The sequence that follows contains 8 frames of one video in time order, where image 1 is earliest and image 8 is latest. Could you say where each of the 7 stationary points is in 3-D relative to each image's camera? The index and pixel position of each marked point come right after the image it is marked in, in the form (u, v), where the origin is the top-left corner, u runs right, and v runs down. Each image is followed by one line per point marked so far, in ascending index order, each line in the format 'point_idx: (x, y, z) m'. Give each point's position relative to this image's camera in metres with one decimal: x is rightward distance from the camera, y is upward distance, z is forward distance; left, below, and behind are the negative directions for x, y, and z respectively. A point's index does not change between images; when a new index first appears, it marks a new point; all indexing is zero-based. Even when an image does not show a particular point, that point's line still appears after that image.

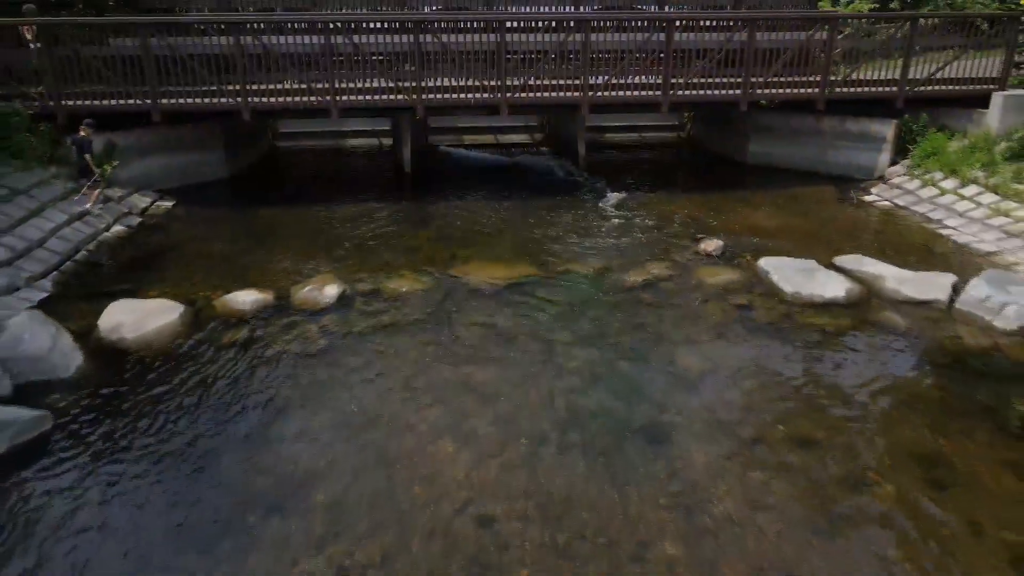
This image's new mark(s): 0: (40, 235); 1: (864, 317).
0: (-5.8, +0.7, +8.9) m
1: (+3.7, -0.3, +7.5) m
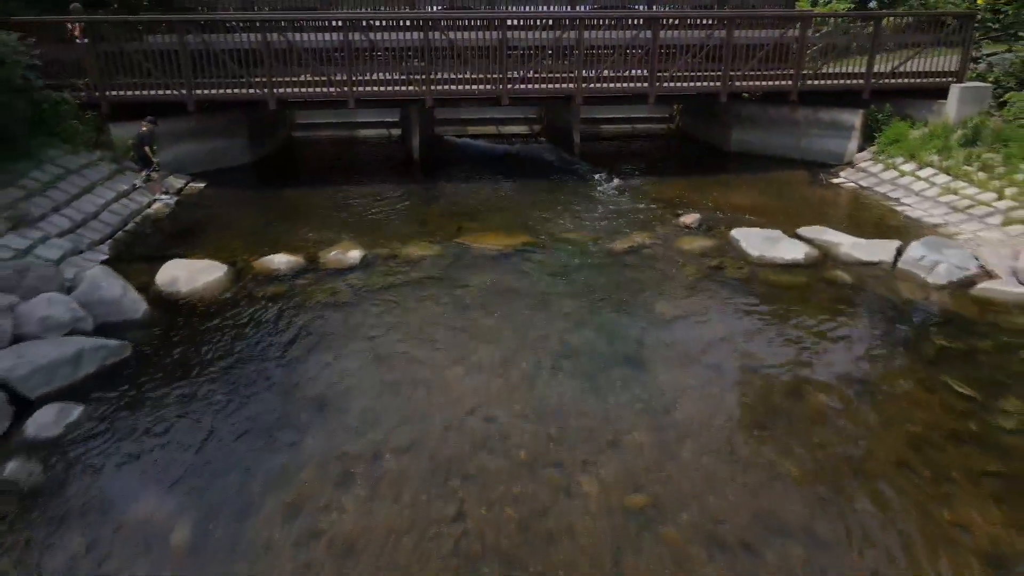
0: (-5.8, +1.1, +10.0) m
1: (+3.7, +0.2, +8.7) m
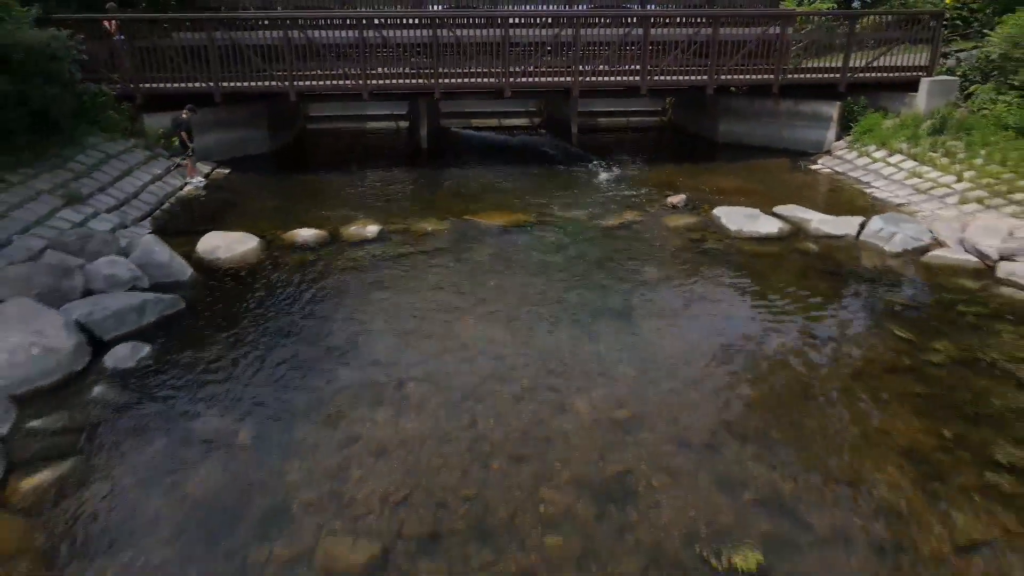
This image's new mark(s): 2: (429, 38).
0: (-5.7, +1.5, +11.0) m
1: (+3.7, +0.6, +9.7) m
2: (-1.6, +4.8, +13.7) m
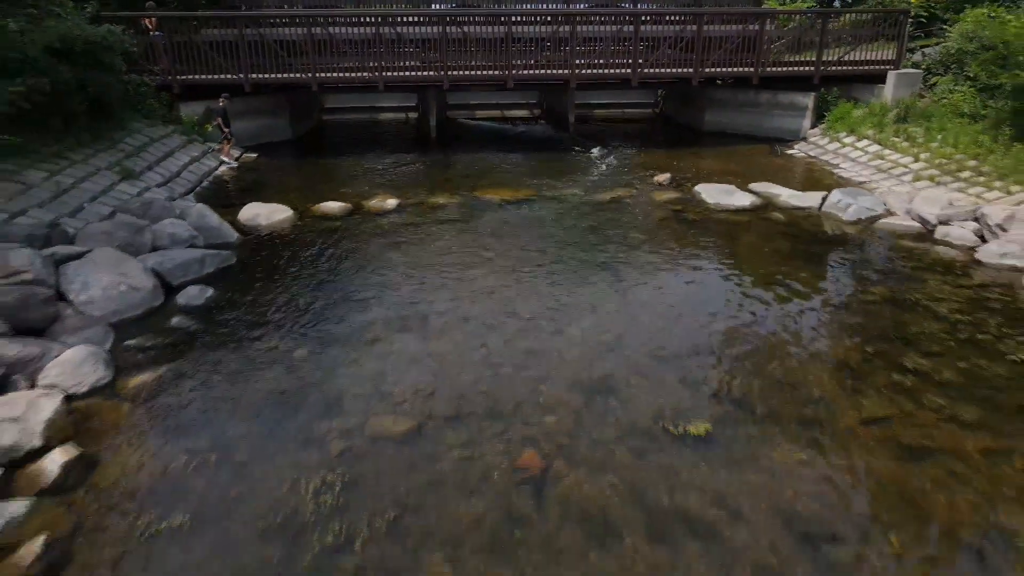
0: (-5.7, +2.0, +12.3) m
1: (+3.7, +1.1, +11.0) m
2: (-1.5, +5.3, +15.0) m
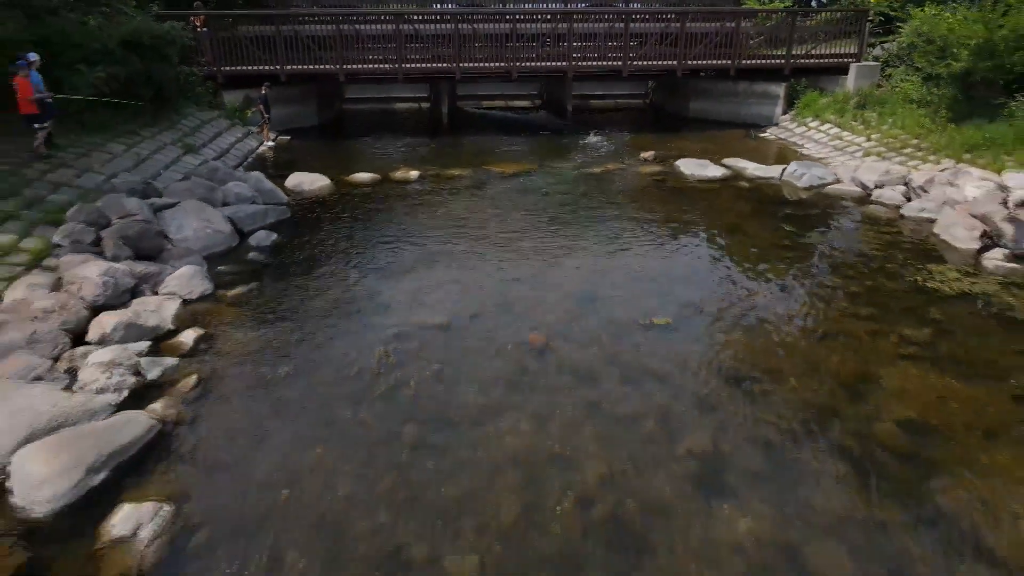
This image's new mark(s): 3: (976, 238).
0: (-5.6, +2.8, +14.2) m
1: (+3.8, +1.8, +12.9) m
2: (-1.4, +6.0, +16.9) m
3: (+6.0, +0.6, +9.4) m
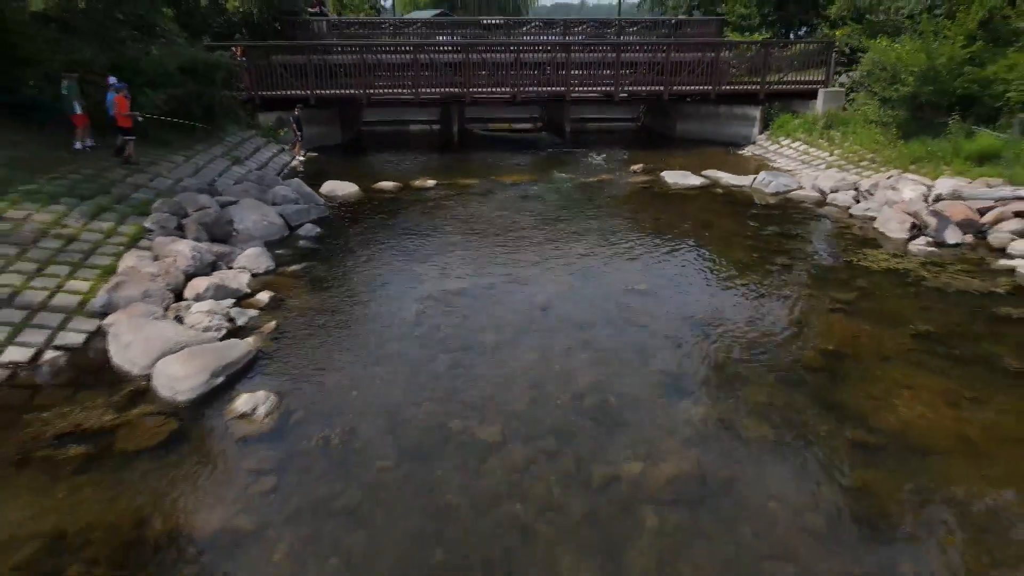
0: (-5.5, +2.8, +16.1) m
1: (+3.9, +2.0, +14.7) m
2: (-1.3, +6.0, +18.9) m
3: (+6.1, +0.9, +11.2) m
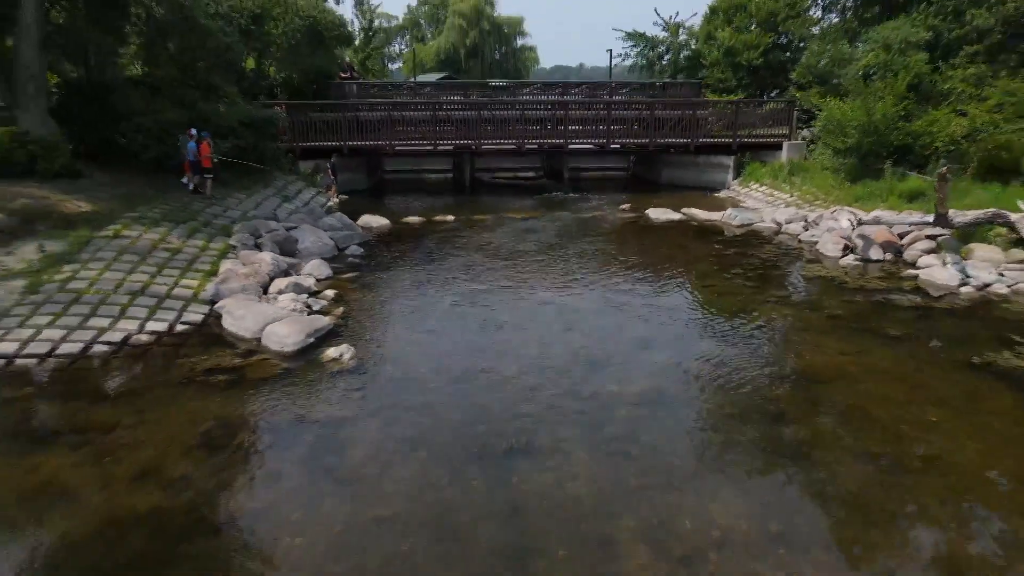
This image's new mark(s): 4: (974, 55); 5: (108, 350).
0: (-5.3, +2.3, +18.9) m
1: (+4.1, +1.5, +17.4) m
2: (-1.1, +5.2, +21.9) m
3: (+6.3, +0.7, +13.8) m
4: (+11.6, +5.8, +18.1) m
5: (-5.1, -0.8, +9.1) m
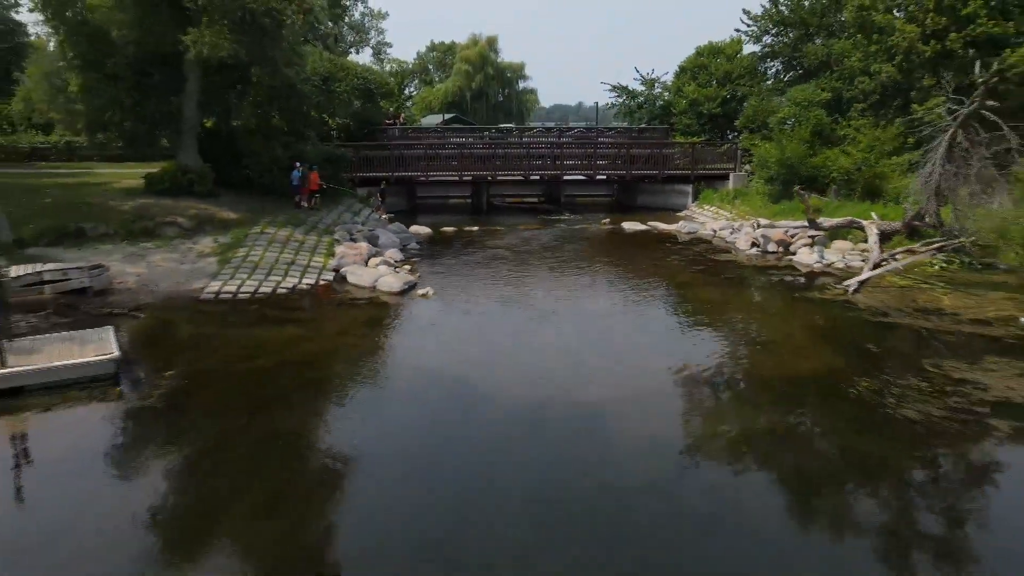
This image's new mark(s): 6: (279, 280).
0: (-5.0, +2.5, +25.2) m
1: (+4.4, +1.8, +23.7) m
2: (-0.8, +5.3, +28.4) m
3: (+6.6, +1.2, +20.1) m
4: (+11.9, +6.1, +24.6) m
5: (-4.8, -0.1, +15.3) m
6: (-5.1, +0.2, +15.8) m
